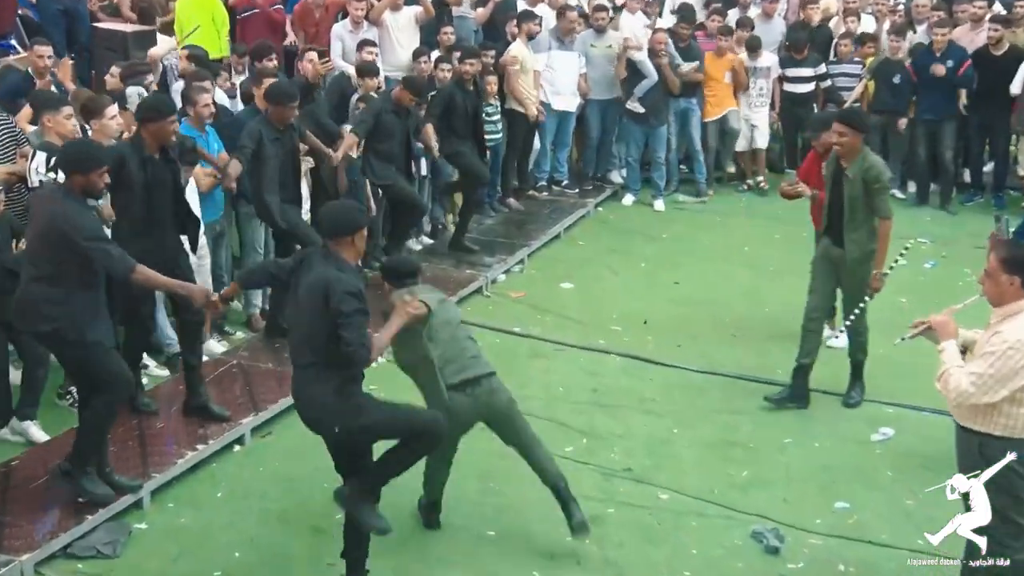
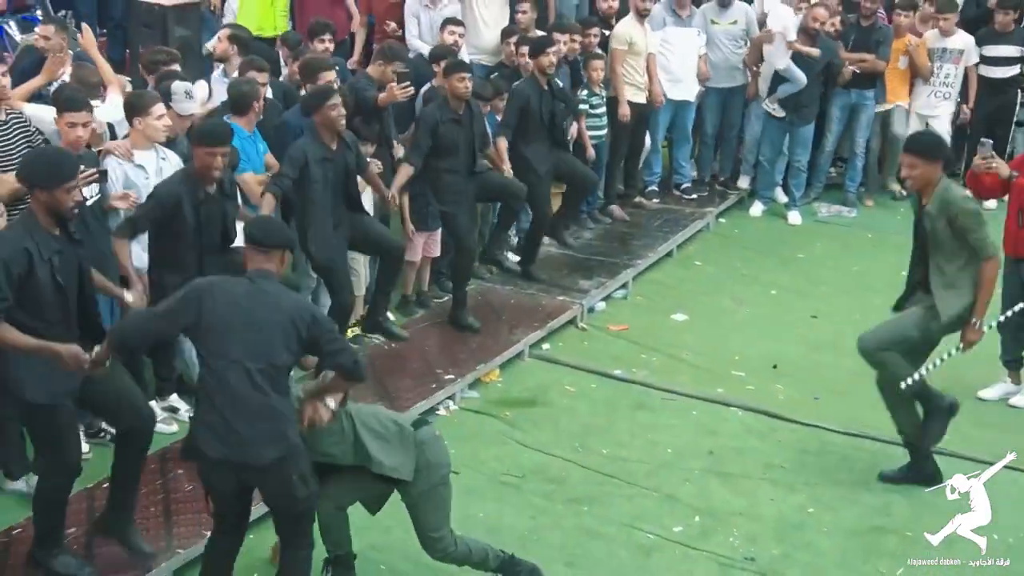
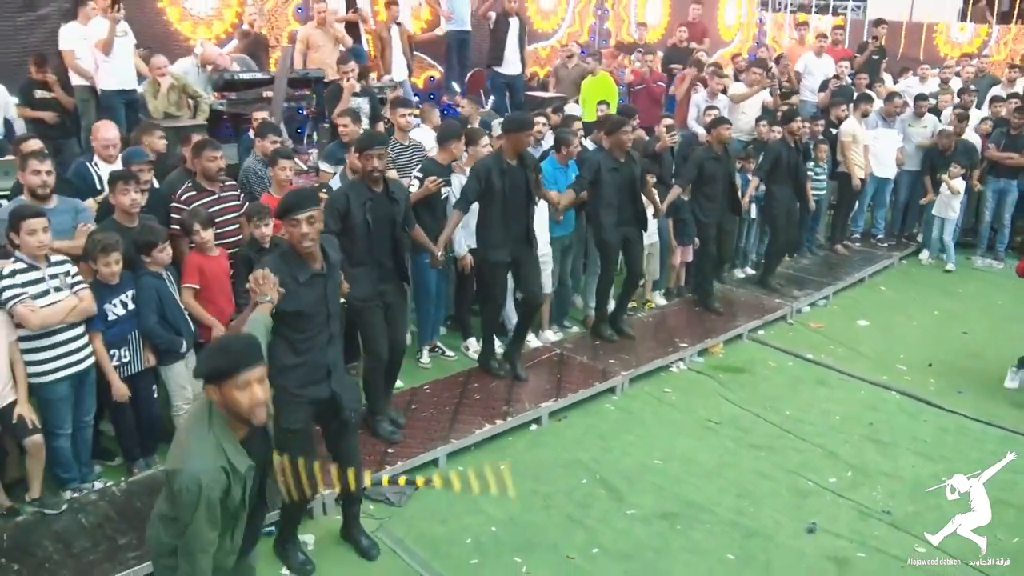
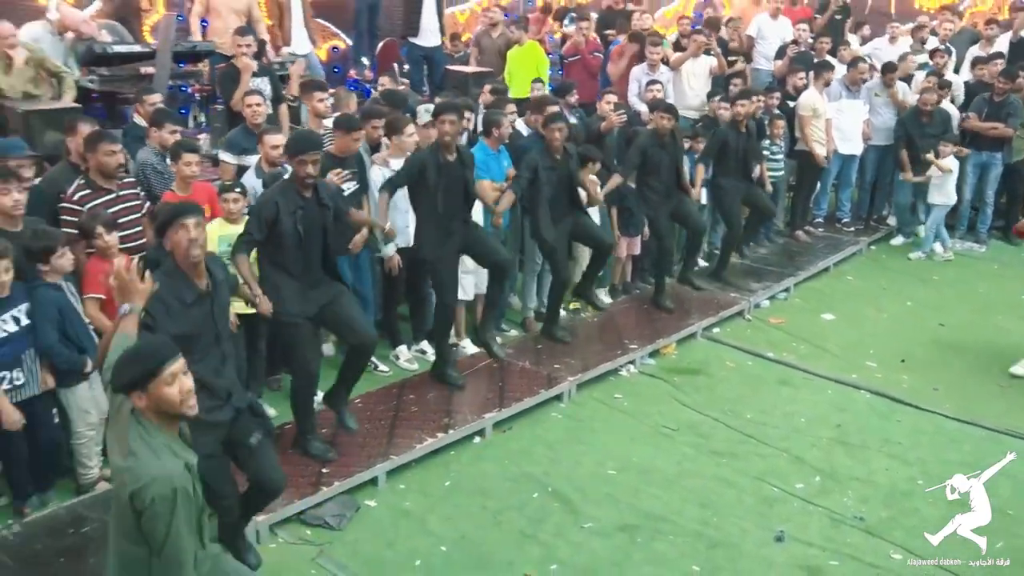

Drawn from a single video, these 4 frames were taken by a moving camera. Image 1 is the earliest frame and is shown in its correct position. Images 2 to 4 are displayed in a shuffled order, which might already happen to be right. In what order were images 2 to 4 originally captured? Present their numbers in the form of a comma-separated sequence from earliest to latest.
2, 4, 3
